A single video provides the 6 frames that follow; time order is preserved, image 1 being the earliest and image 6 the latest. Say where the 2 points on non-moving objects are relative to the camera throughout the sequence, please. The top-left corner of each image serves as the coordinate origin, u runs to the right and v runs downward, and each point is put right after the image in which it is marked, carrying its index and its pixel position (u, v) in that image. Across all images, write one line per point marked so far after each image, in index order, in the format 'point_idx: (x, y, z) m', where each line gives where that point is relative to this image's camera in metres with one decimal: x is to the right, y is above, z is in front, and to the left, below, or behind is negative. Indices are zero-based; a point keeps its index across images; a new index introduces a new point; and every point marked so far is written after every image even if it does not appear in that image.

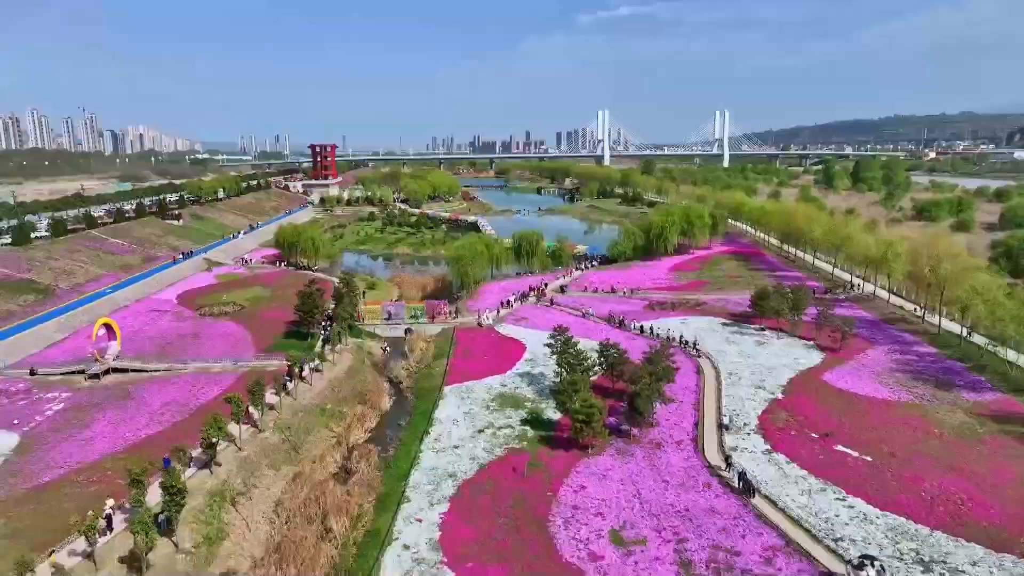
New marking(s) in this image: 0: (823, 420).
0: (+5.6, -2.3, +19.5) m
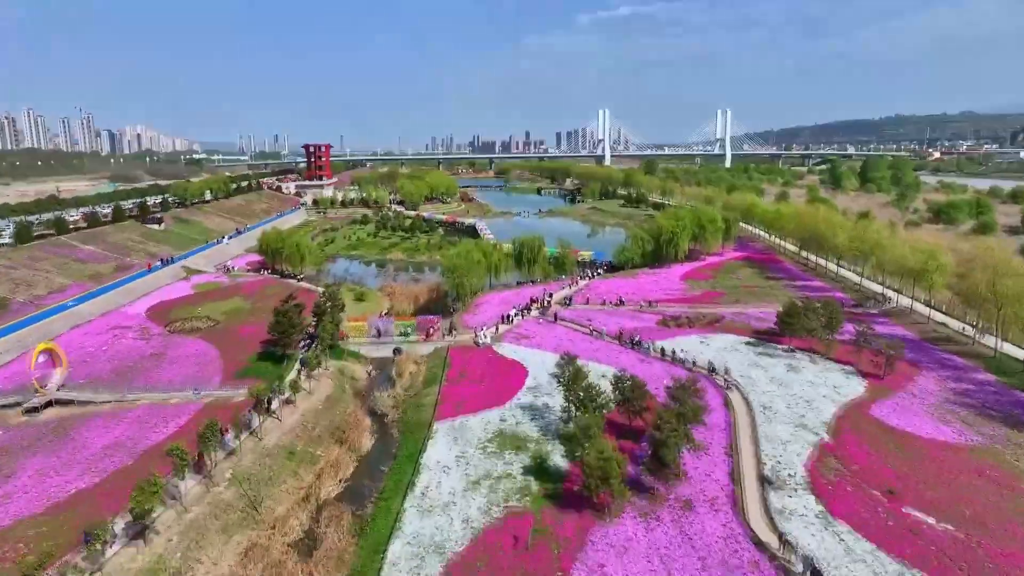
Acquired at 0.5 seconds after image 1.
0: (+5.6, -2.7, +16.4) m
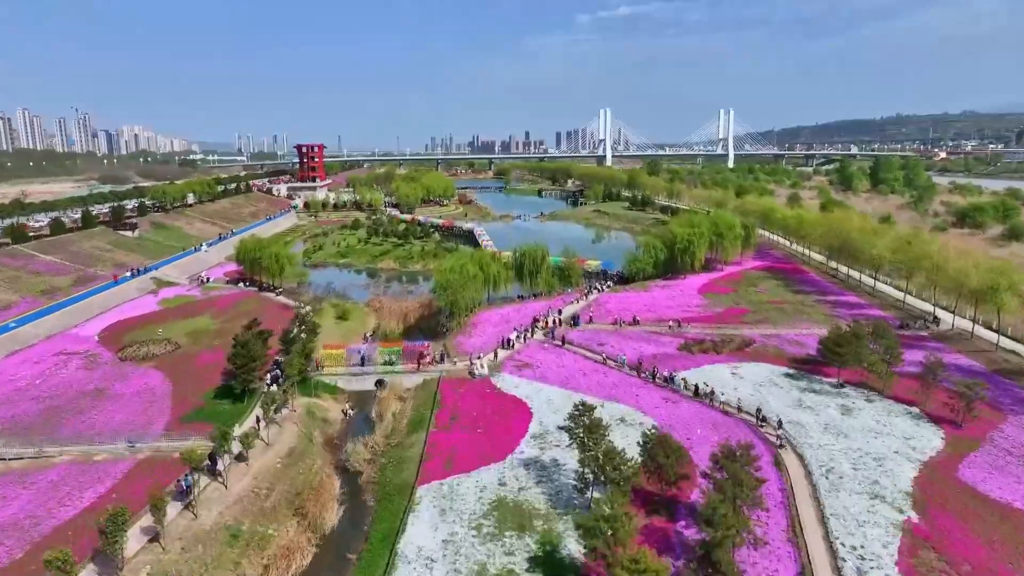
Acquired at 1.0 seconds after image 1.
0: (+5.6, -3.2, +12.5) m
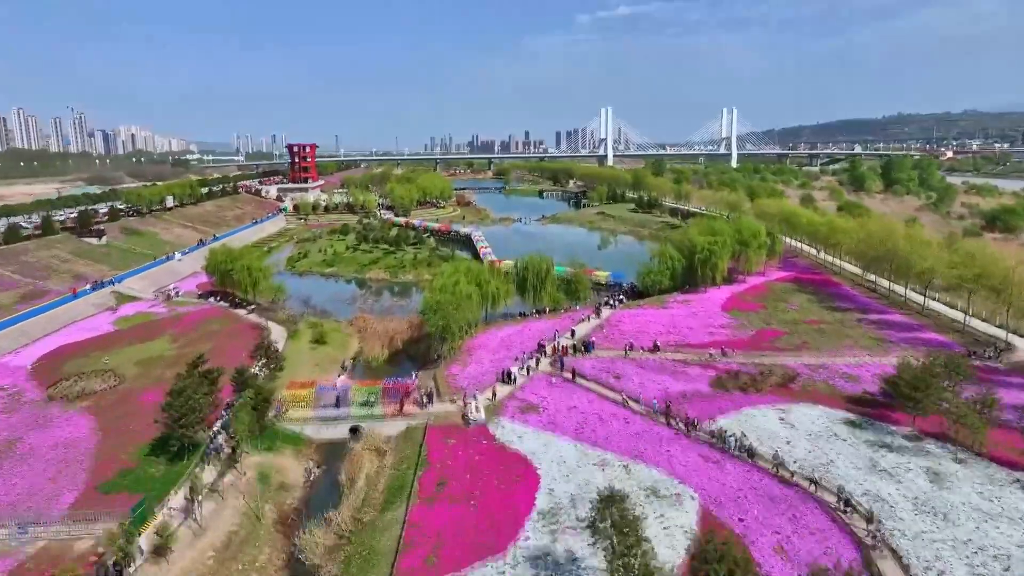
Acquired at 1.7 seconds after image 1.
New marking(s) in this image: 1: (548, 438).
0: (+5.6, -3.7, +8.3) m
1: (+0.6, -2.6, +19.2) m
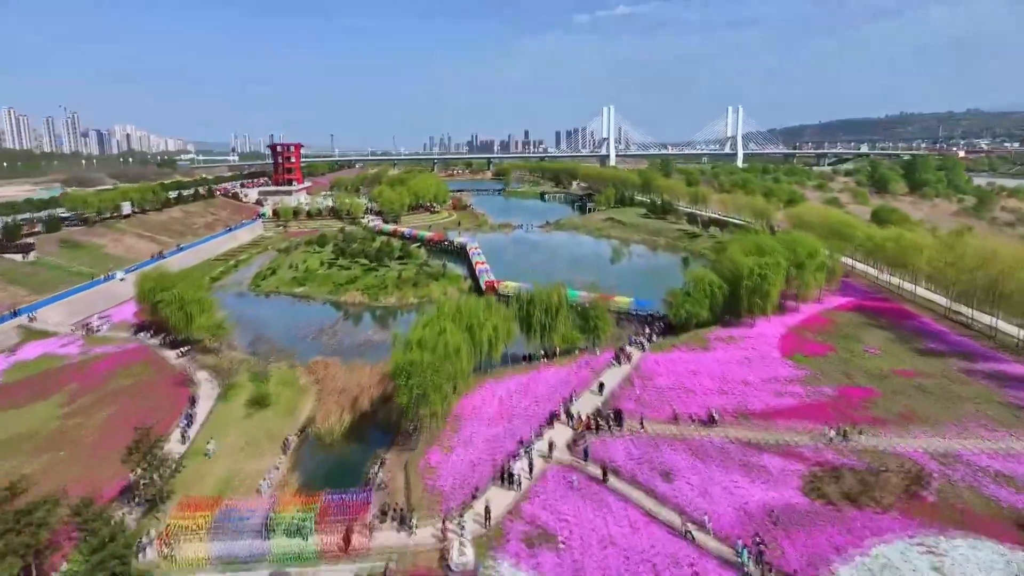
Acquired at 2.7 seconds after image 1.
0: (+5.7, -4.6, +1.1) m
1: (+0.7, -3.6, +12.0) m
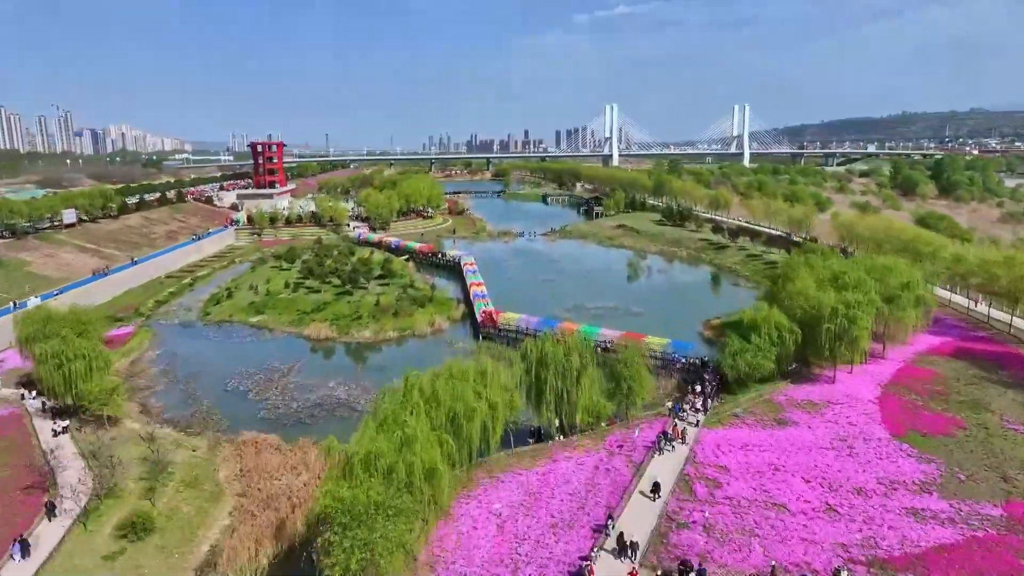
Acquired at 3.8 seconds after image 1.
0: (+5.8, -5.5, -6.3) m
1: (+0.7, -4.5, +4.6) m
